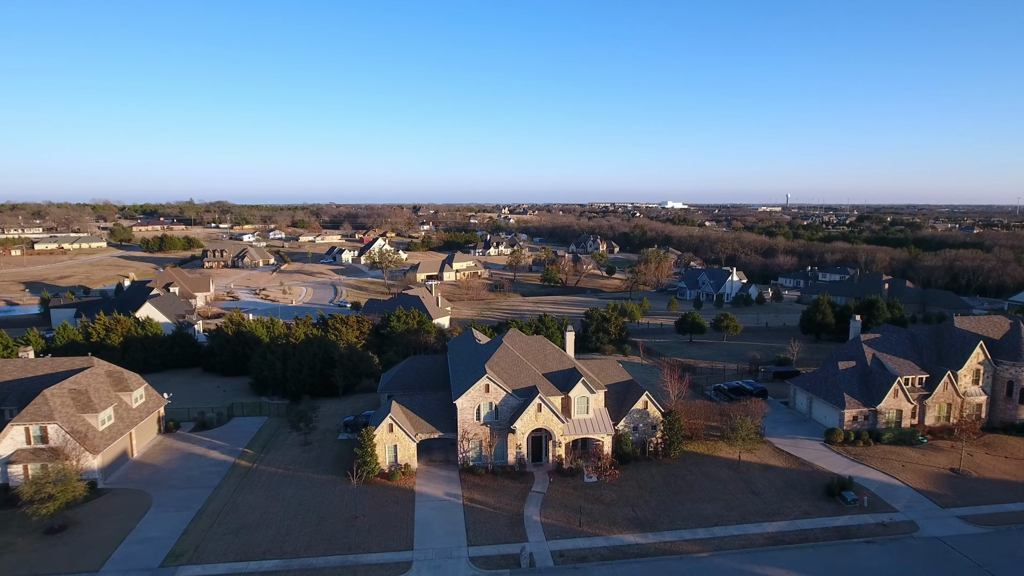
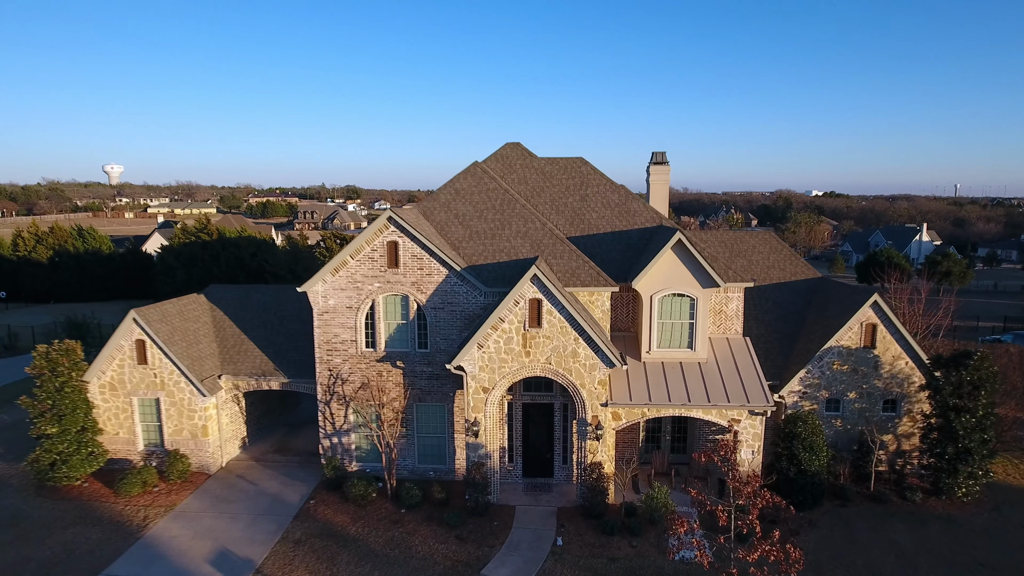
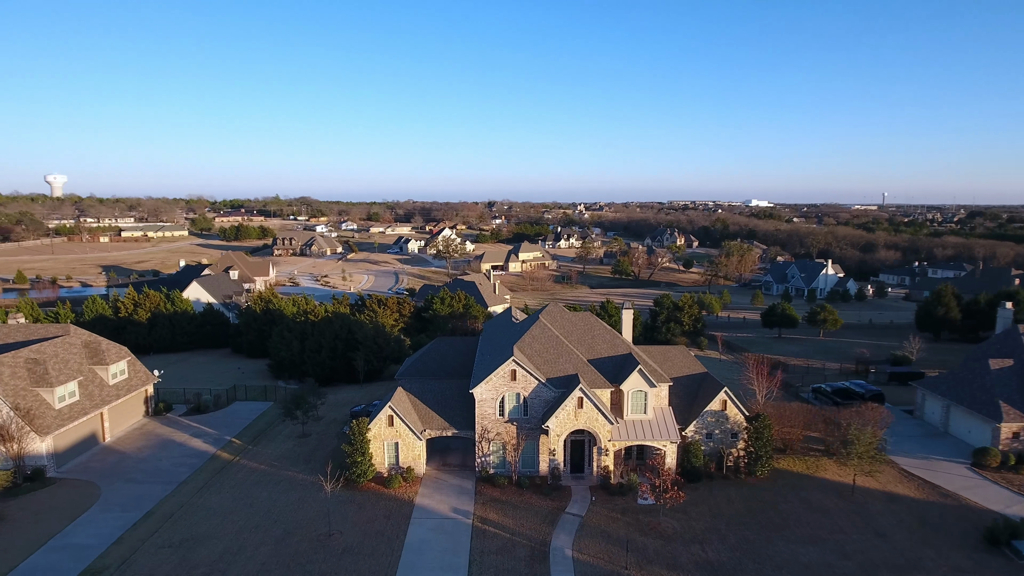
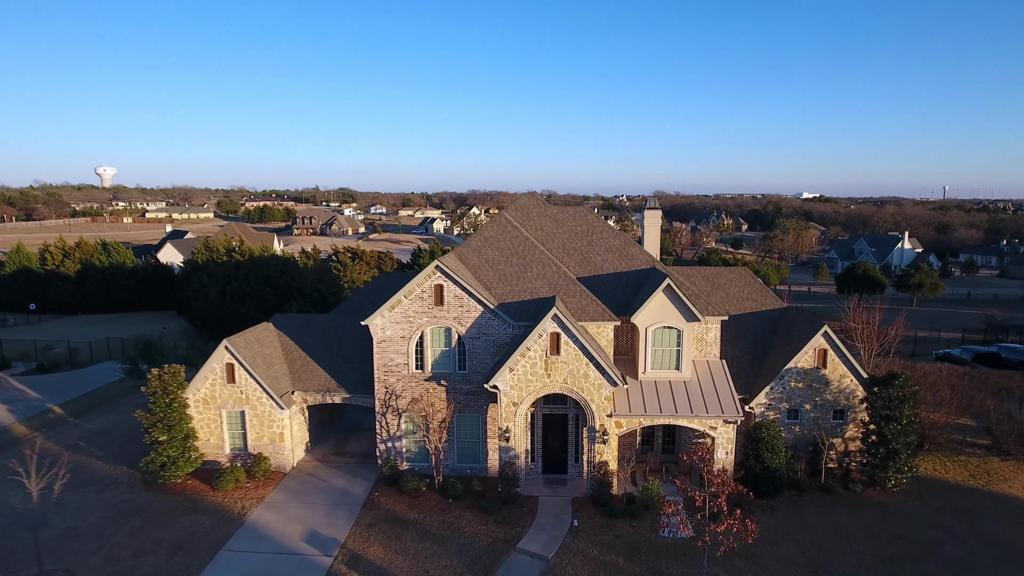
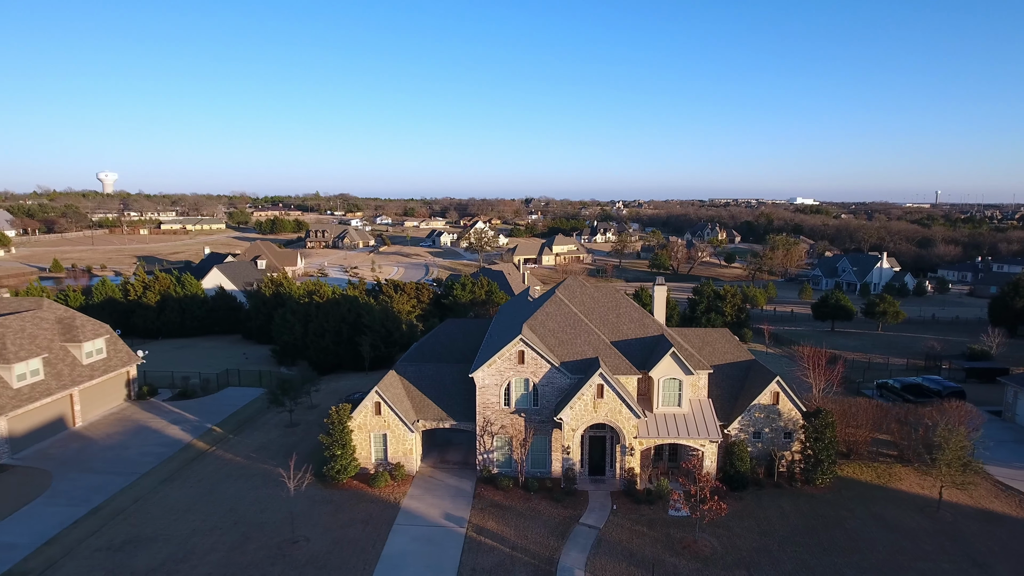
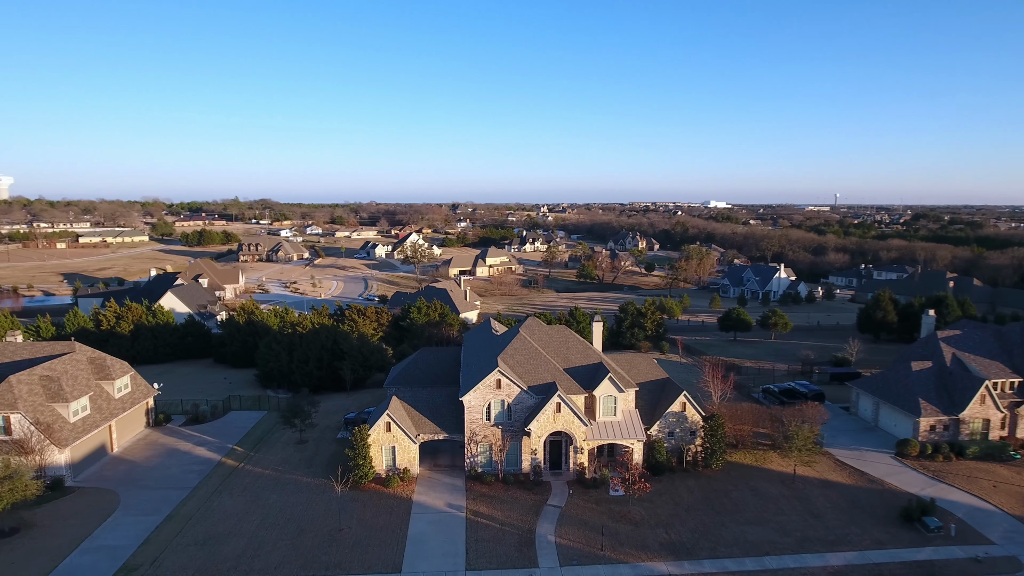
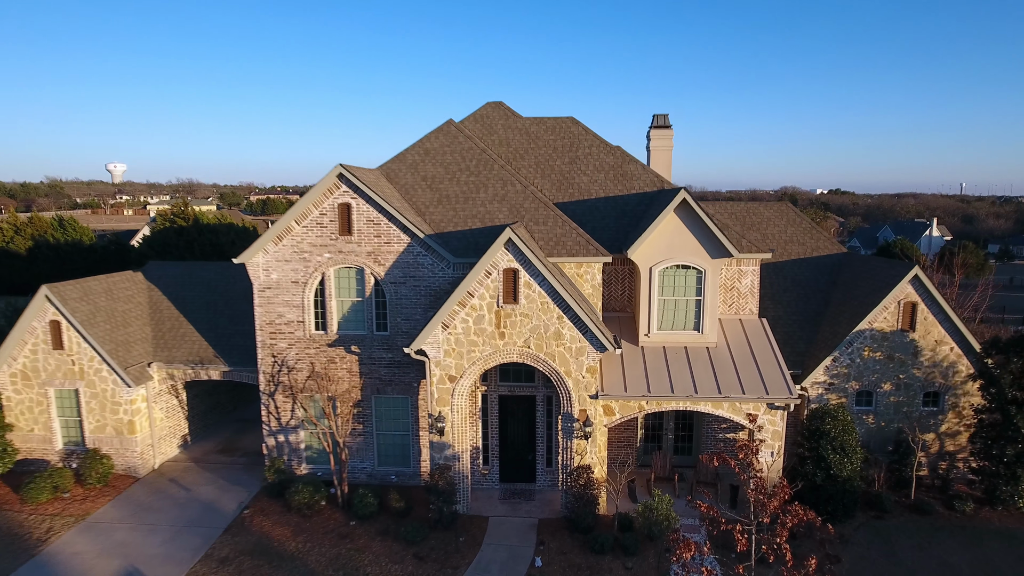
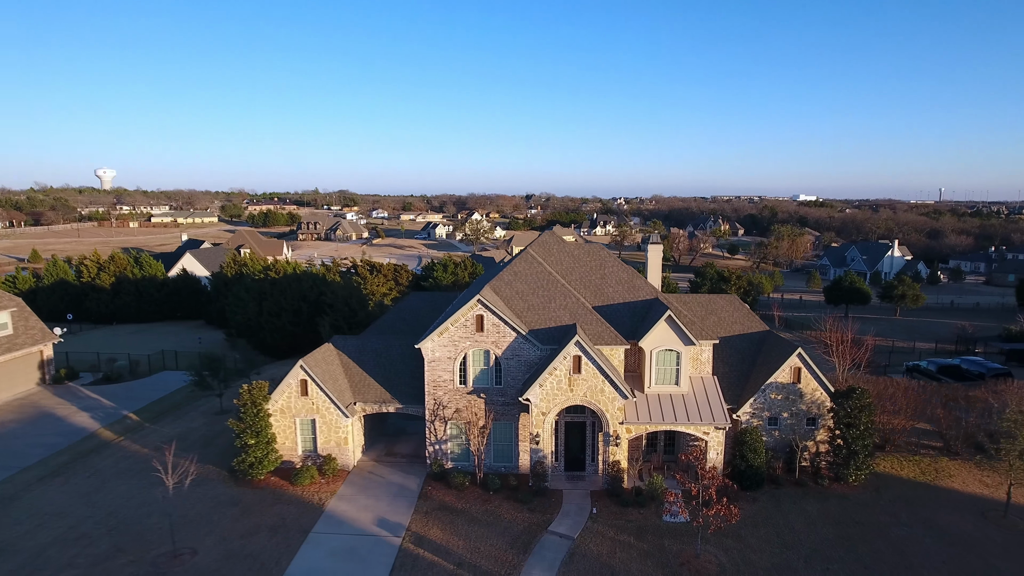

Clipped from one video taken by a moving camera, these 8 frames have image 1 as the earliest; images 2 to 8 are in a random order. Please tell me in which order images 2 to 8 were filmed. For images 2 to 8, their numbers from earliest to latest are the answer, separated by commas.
6, 3, 5, 8, 4, 2, 7
